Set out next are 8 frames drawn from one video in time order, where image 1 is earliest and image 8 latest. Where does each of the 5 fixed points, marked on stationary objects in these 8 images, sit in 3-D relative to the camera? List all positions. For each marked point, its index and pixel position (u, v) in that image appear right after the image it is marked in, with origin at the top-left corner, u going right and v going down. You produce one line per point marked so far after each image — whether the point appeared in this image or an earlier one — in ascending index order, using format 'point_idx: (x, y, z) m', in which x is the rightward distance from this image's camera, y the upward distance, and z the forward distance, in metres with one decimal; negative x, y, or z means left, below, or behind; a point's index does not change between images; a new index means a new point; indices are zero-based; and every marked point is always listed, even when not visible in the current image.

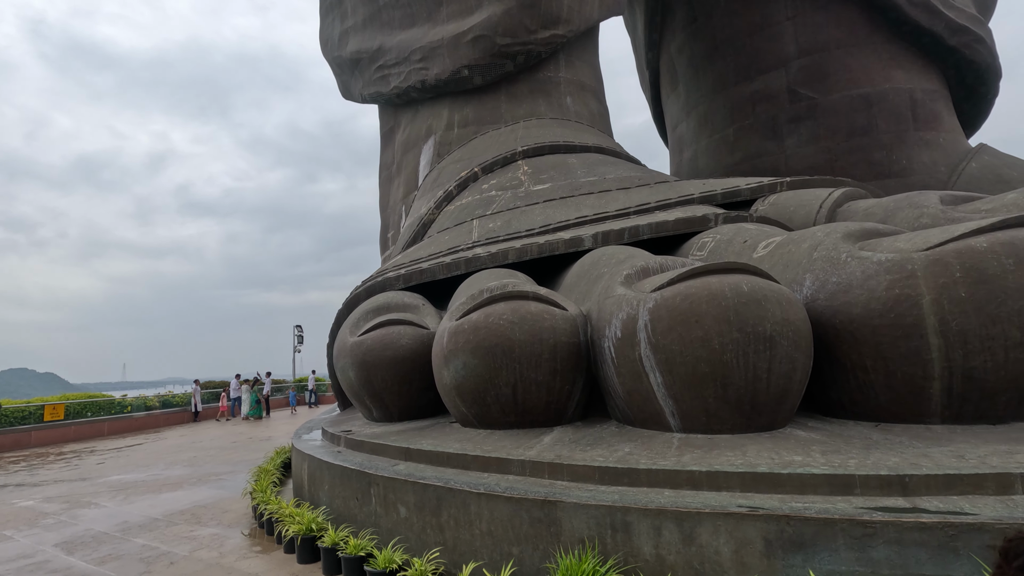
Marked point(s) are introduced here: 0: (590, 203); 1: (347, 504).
0: (+1.2, +1.3, +8.2) m
1: (-1.2, -1.5, +3.8) m
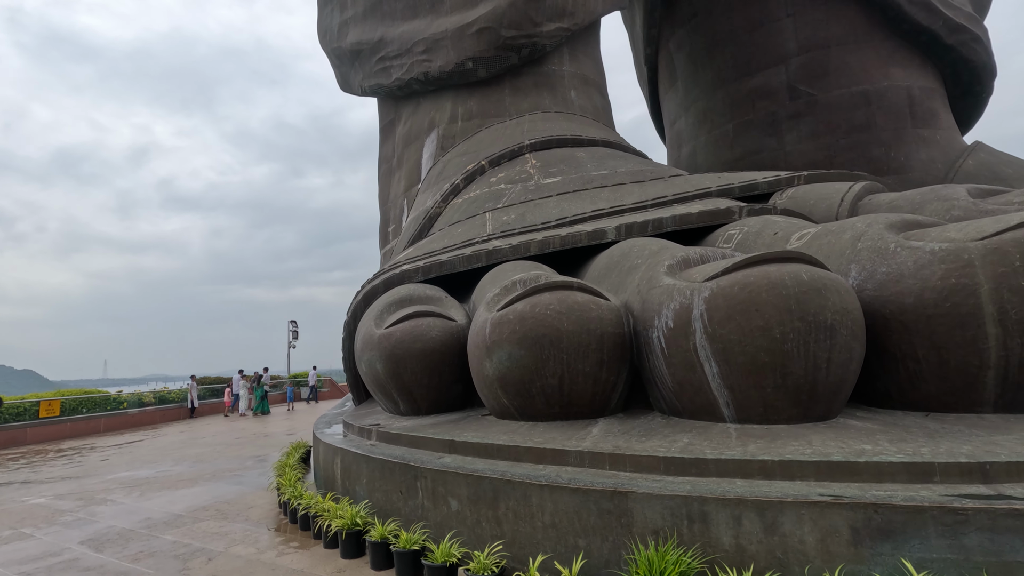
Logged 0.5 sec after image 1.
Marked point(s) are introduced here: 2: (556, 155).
0: (+1.4, +1.4, +8.1) m
1: (-0.9, -1.5, +3.7) m
2: (+0.8, +2.6, +10.5) m
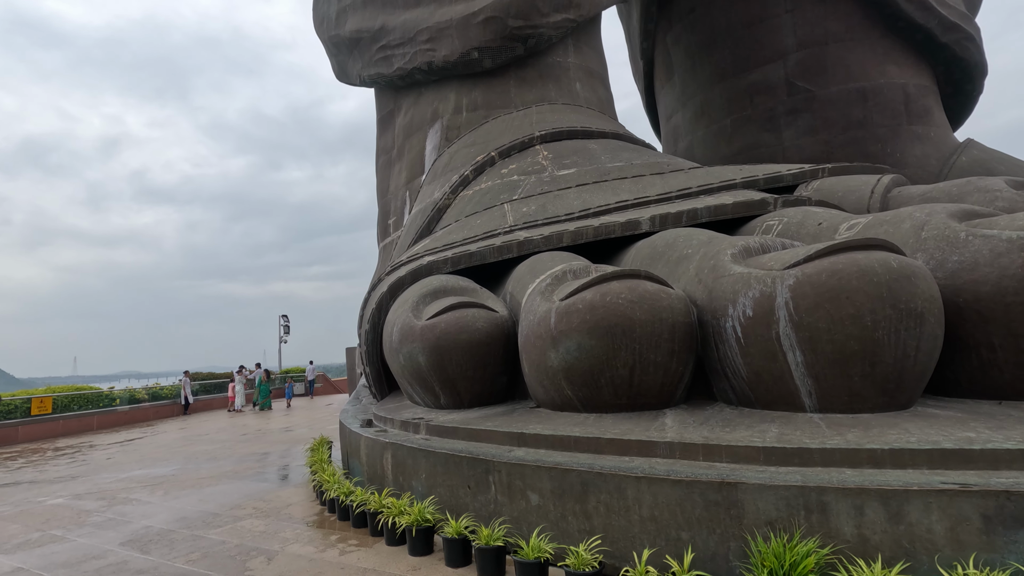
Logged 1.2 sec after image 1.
0: (+1.7, +1.5, +8.1) m
1: (-0.4, -1.4, +3.6) m
2: (+1.1, +2.8, +10.5) m
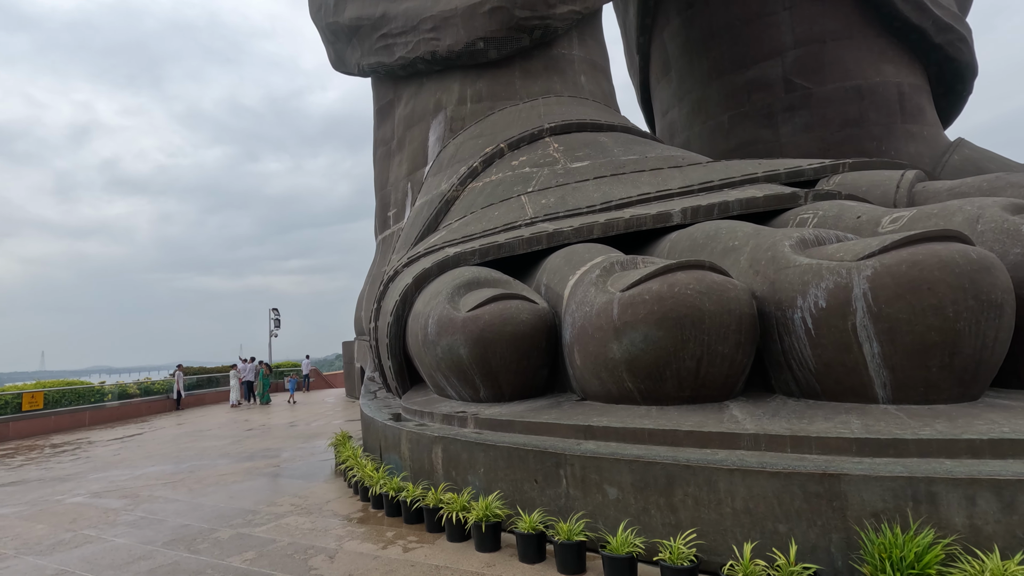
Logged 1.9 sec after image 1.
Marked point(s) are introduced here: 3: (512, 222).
0: (+2.0, +1.6, +8.0) m
1: (0.0, -1.3, +3.5) m
2: (+1.3, +2.9, +10.4) m
3: (0.0, +0.9, +7.6) m
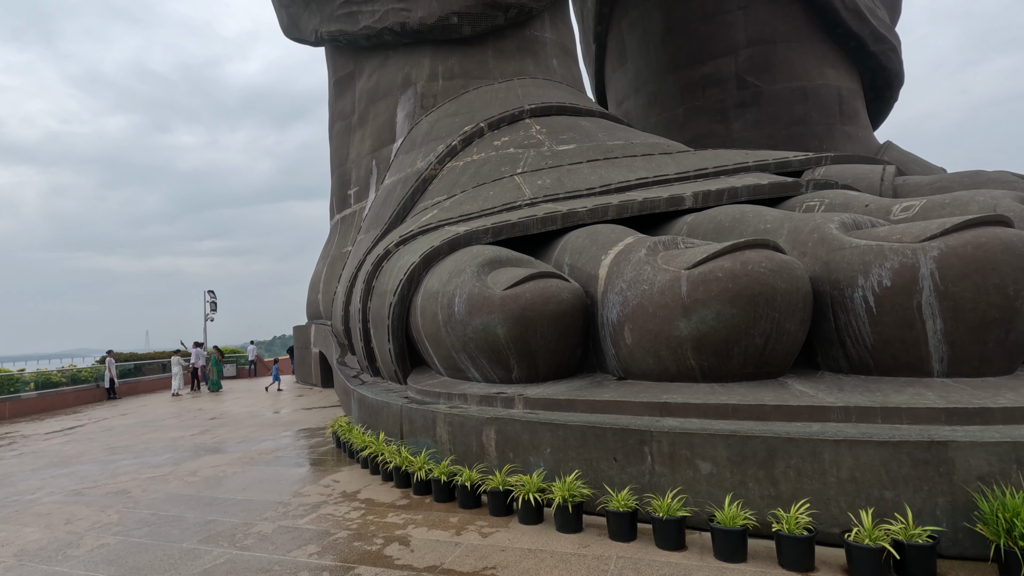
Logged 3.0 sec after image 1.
0: (+1.9, +1.9, +8.1) m
1: (+0.5, -1.1, +3.4) m
2: (+0.9, +3.2, +10.3) m
3: (0.0, +1.2, +7.4) m
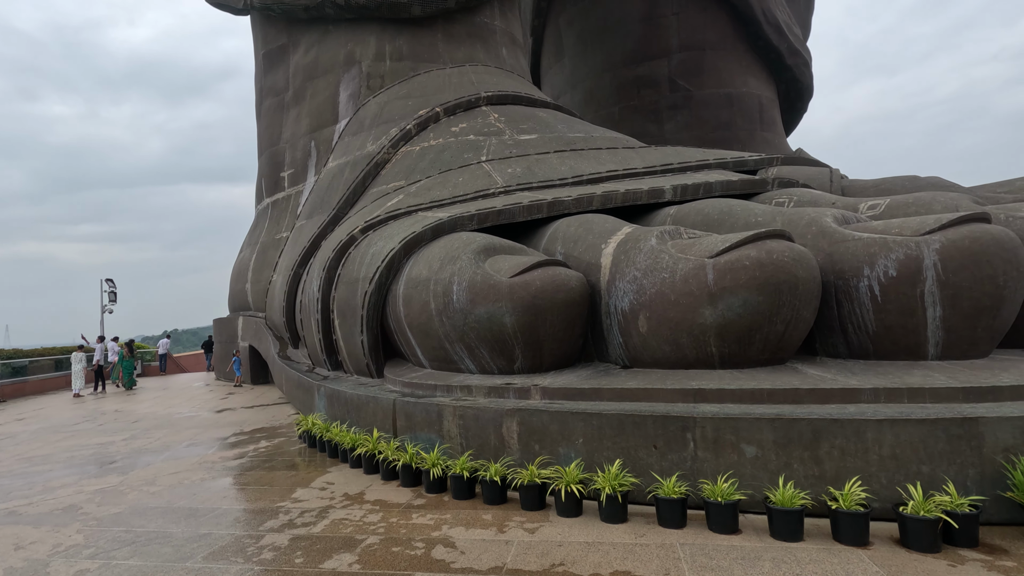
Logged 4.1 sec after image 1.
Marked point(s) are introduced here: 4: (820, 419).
0: (+1.5, +2.0, +8.2) m
1: (+0.8, -1.1, +3.4) m
2: (+0.1, +3.4, +10.2) m
3: (-0.4, +1.3, +7.2) m
4: (+1.7, -0.7, +3.0) m
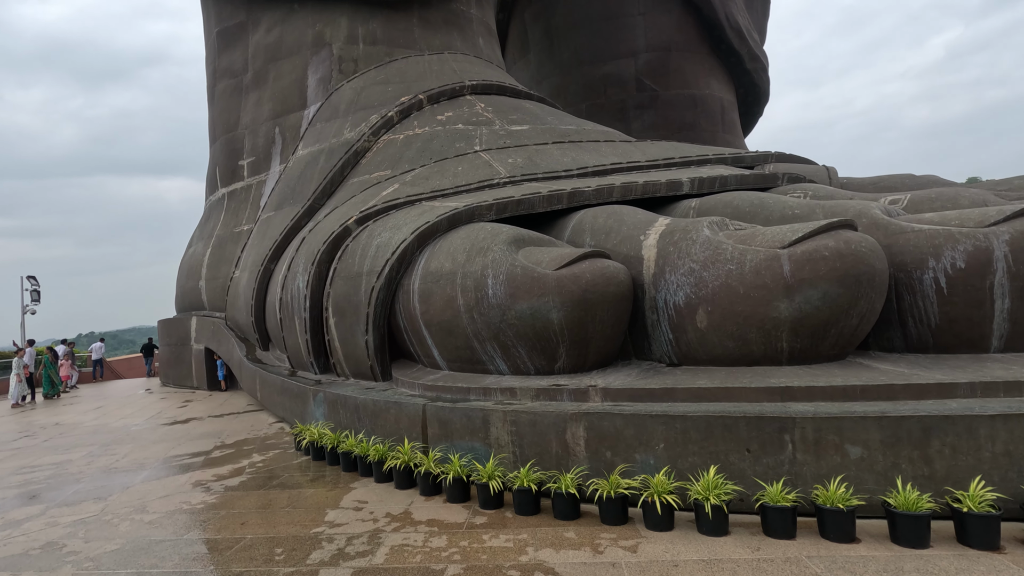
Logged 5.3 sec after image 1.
0: (+1.4, +2.1, +8.0) m
1: (+1.2, -1.0, +3.1) m
2: (-0.1, +3.4, +9.8) m
3: (-0.3, +1.4, +6.8) m
4: (+2.2, -0.7, +2.9) m
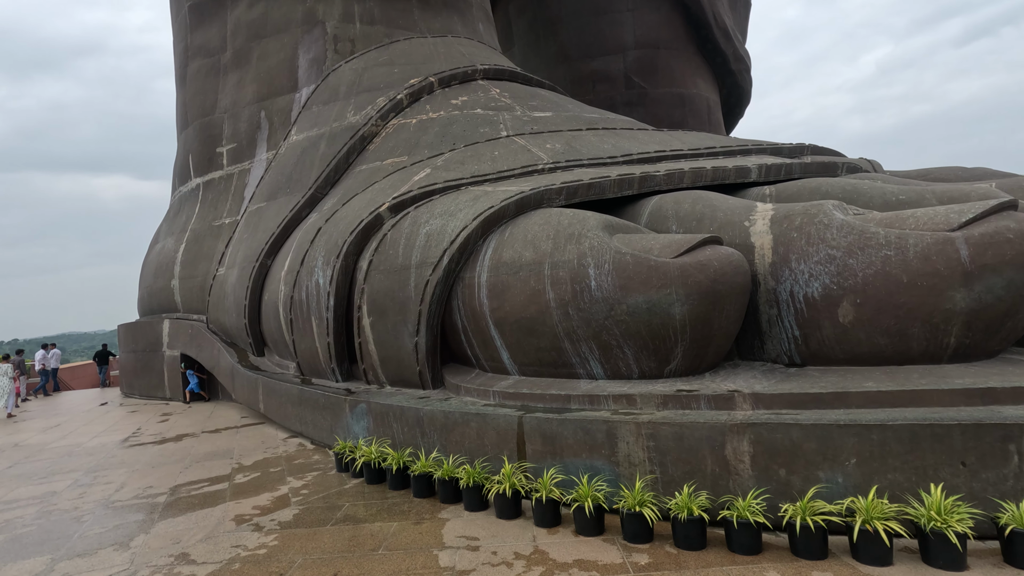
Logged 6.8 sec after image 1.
0: (+1.9, +2.1, +7.5) m
1: (+2.1, -0.9, +2.7) m
2: (+0.2, +3.5, +9.2) m
3: (+0.3, +1.4, +6.2) m
4: (+3.1, -0.6, +2.5) m
